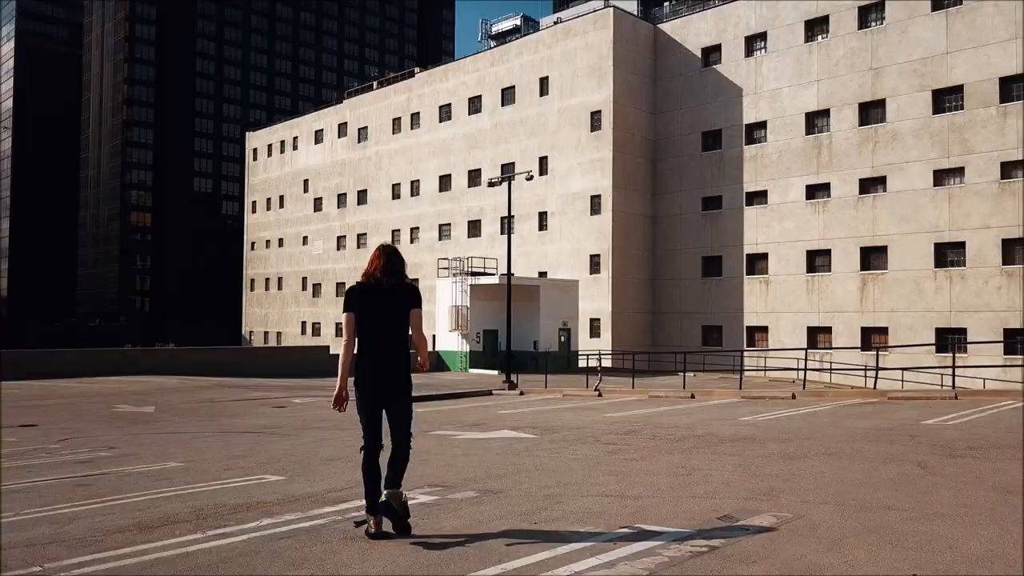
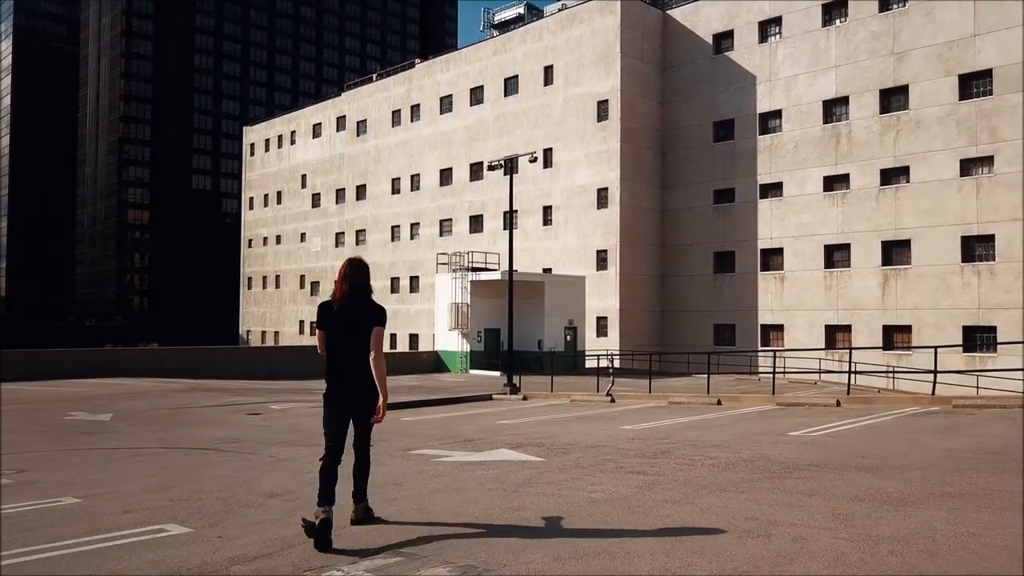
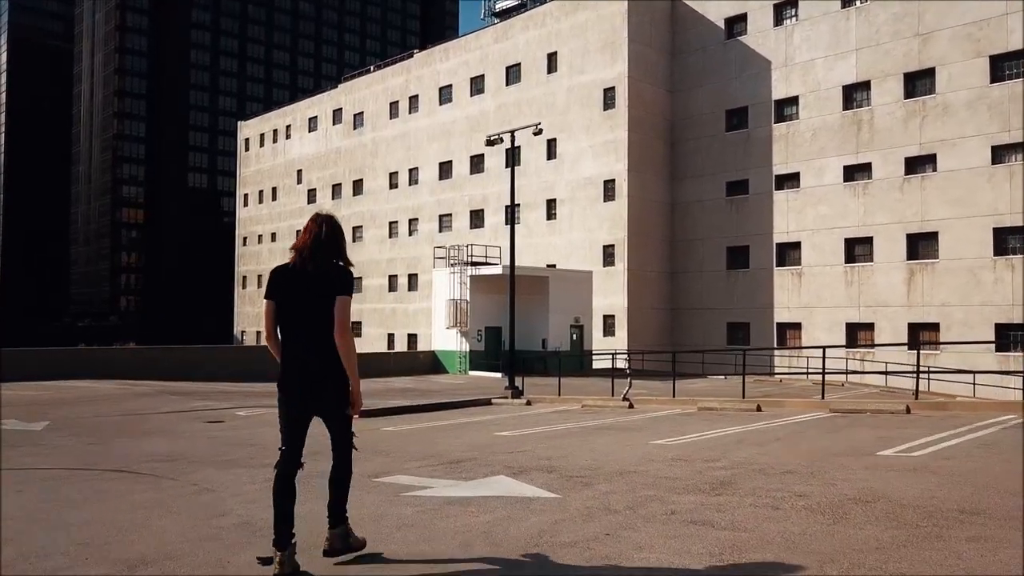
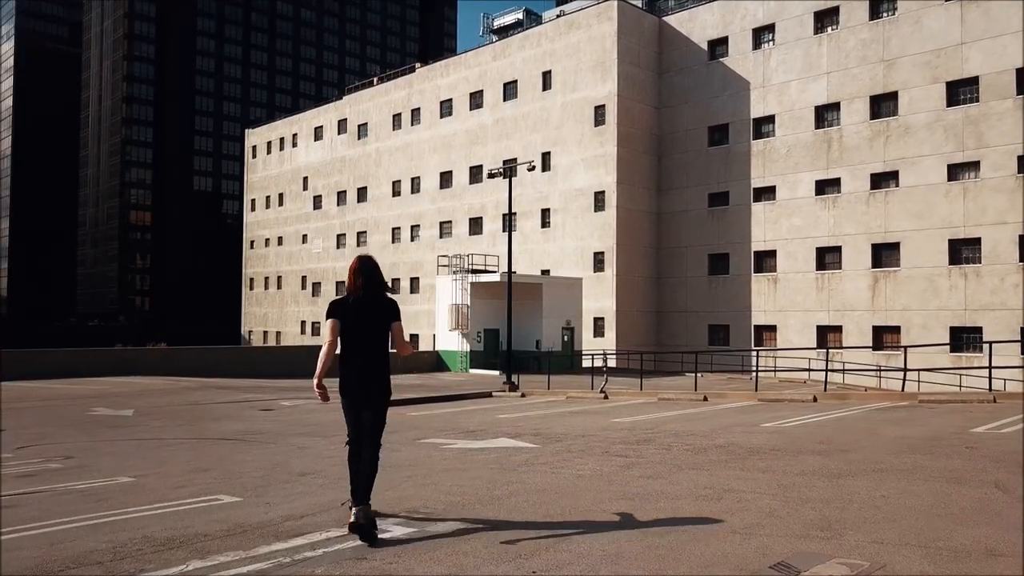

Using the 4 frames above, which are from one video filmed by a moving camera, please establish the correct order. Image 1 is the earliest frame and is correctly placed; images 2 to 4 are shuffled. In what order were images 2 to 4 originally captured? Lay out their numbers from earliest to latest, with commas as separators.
4, 2, 3
